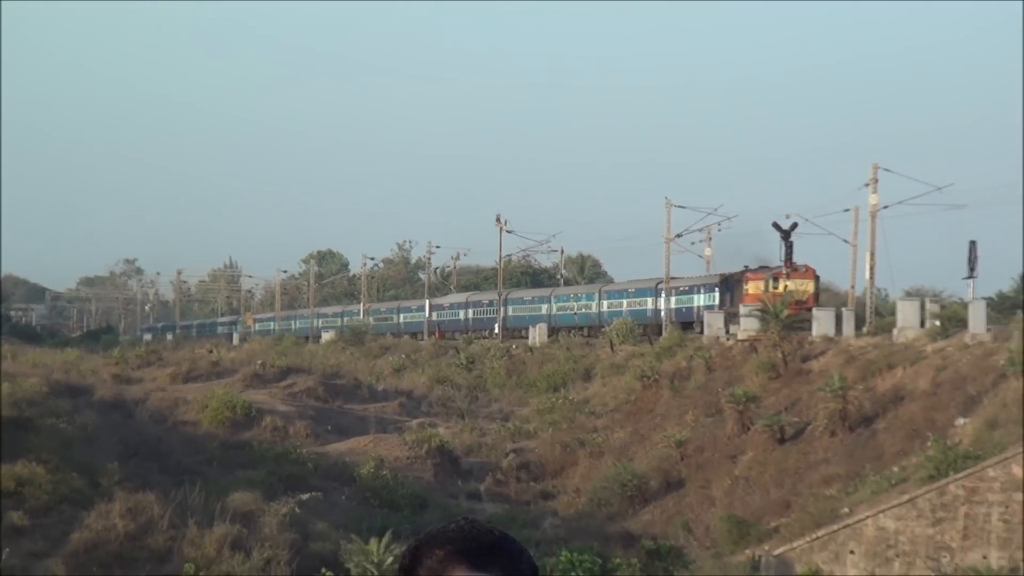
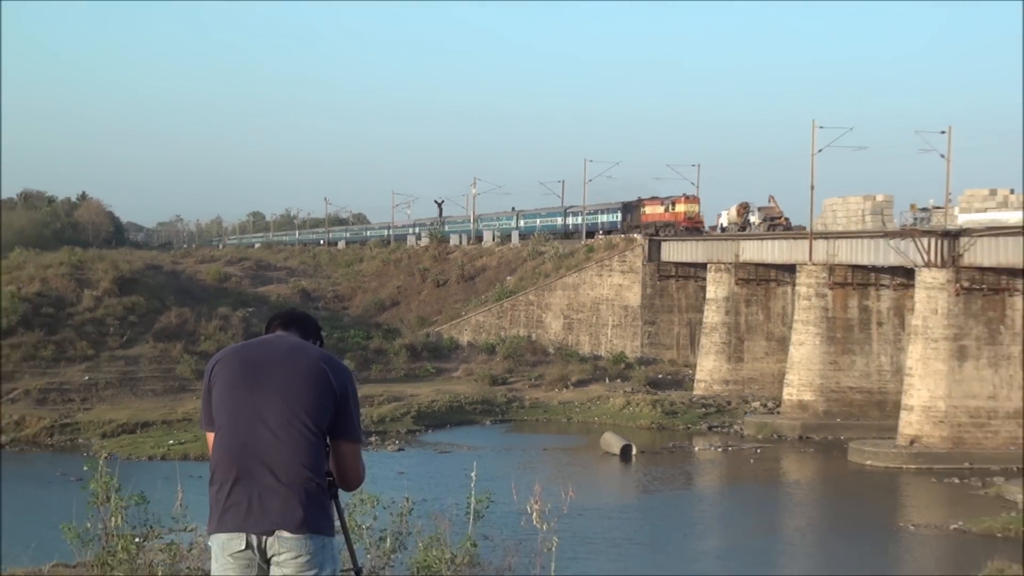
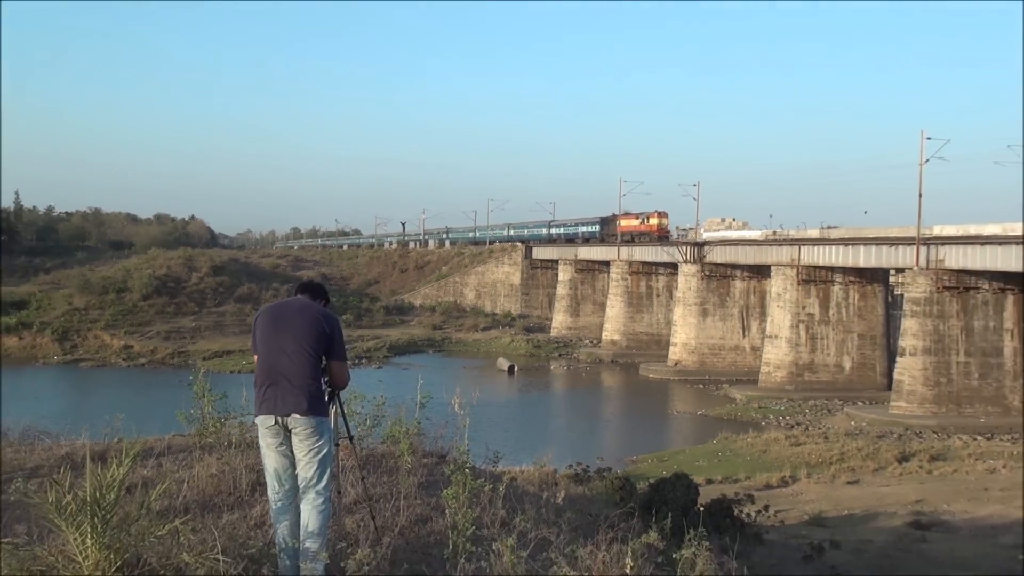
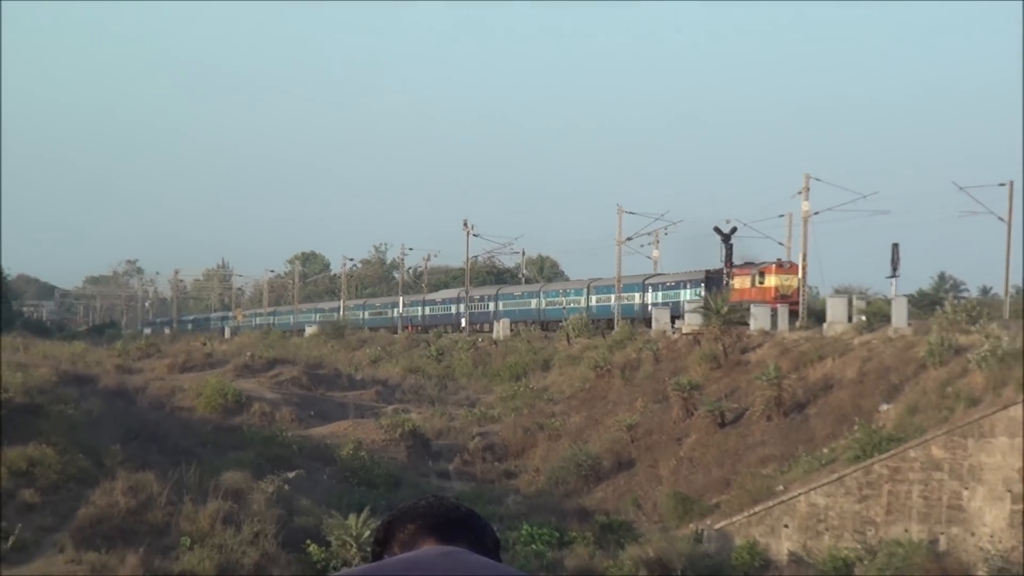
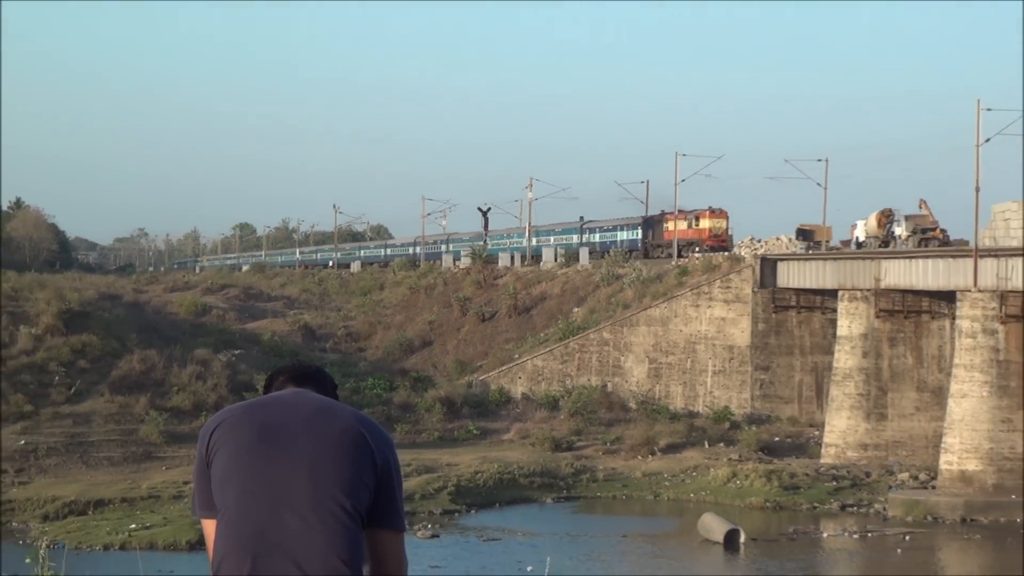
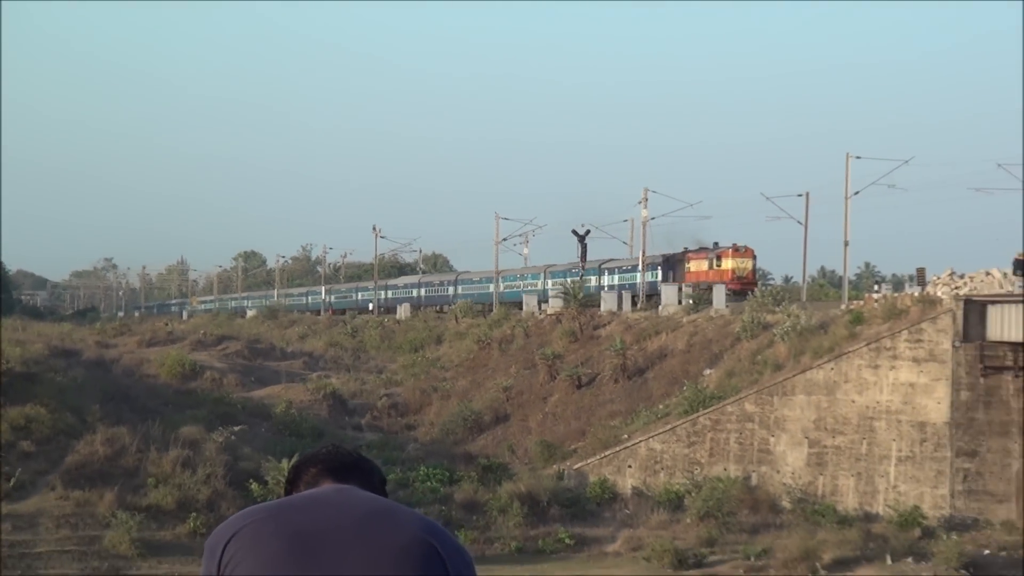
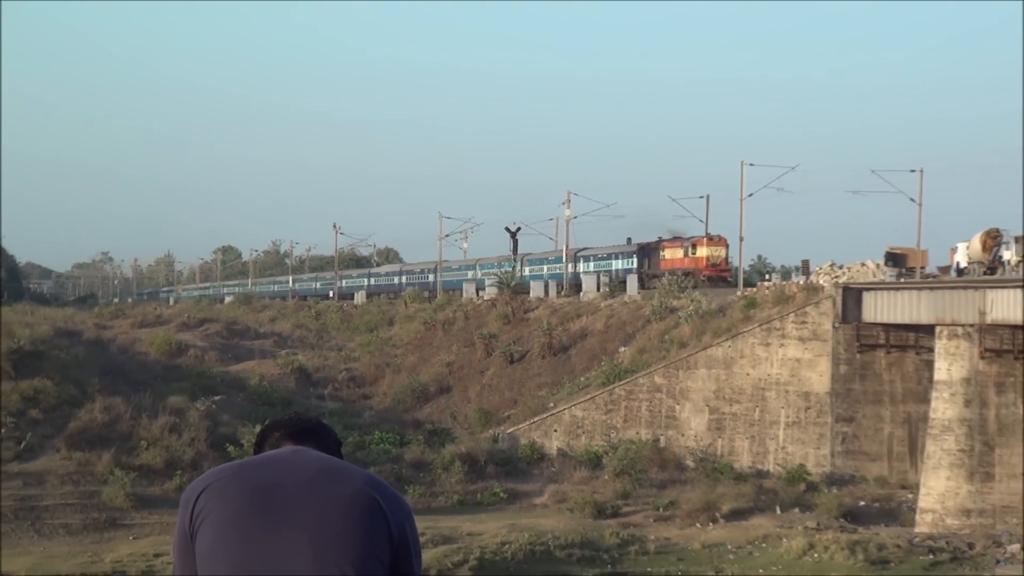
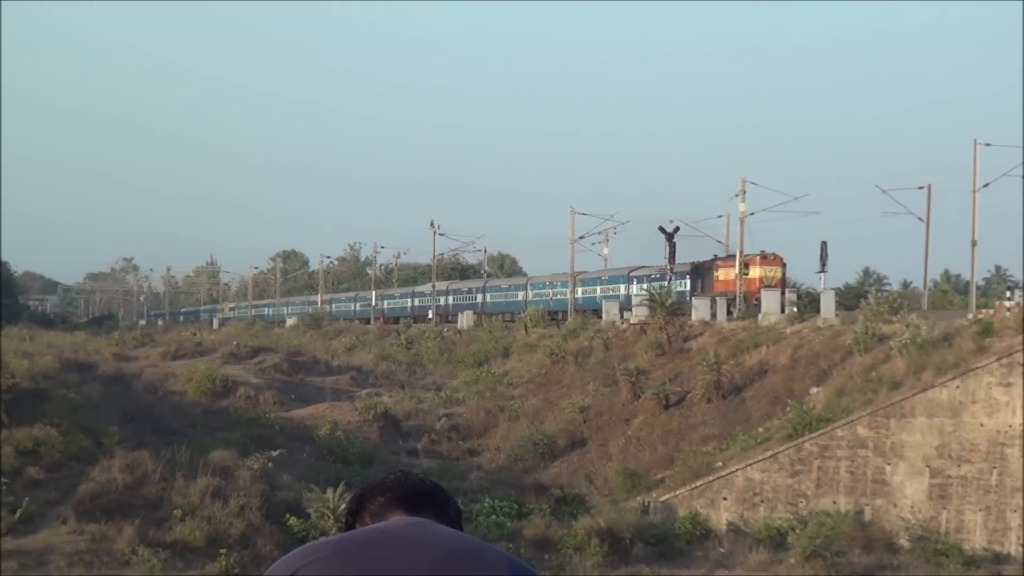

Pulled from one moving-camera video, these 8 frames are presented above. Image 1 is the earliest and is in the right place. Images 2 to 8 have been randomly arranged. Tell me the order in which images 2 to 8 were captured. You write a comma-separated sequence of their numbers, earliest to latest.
4, 8, 6, 7, 5, 2, 3
